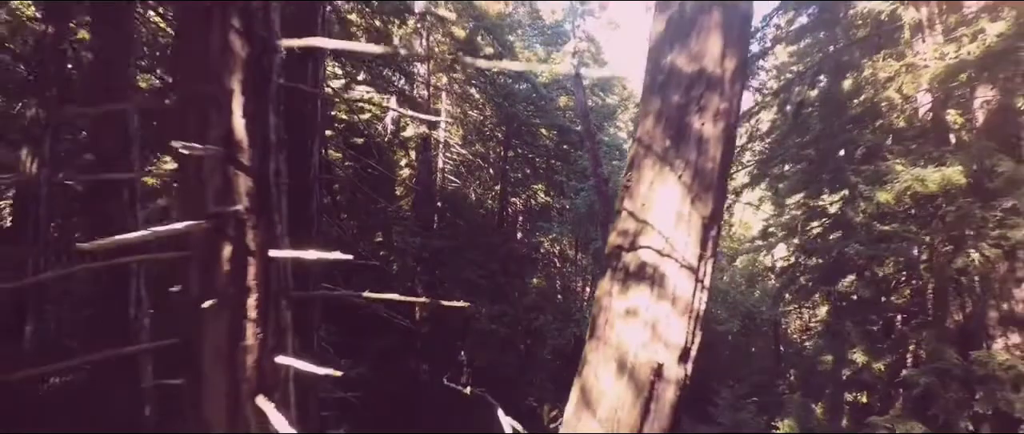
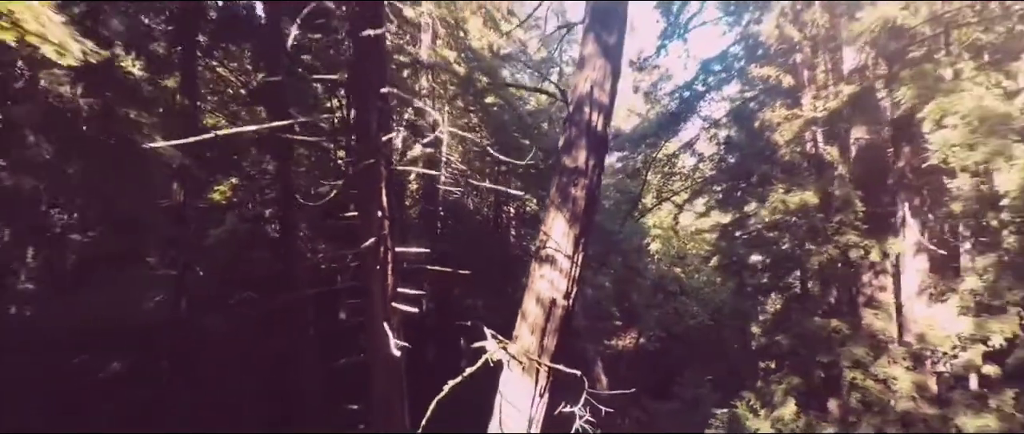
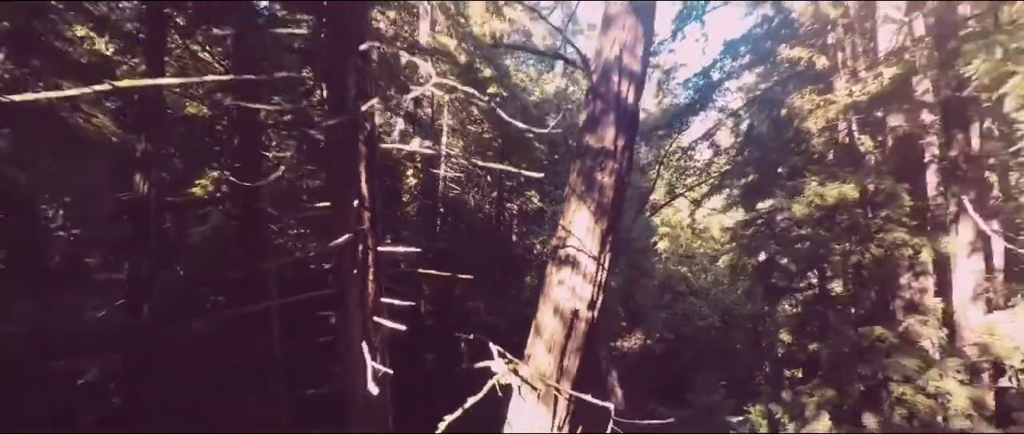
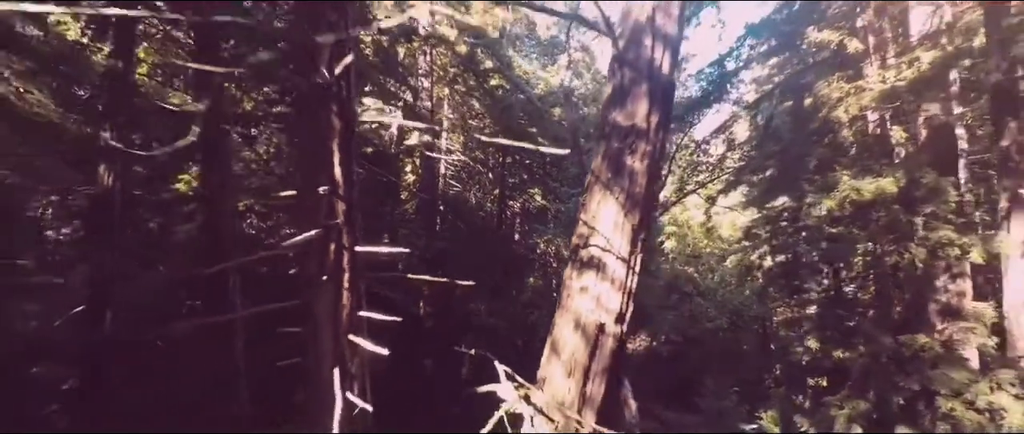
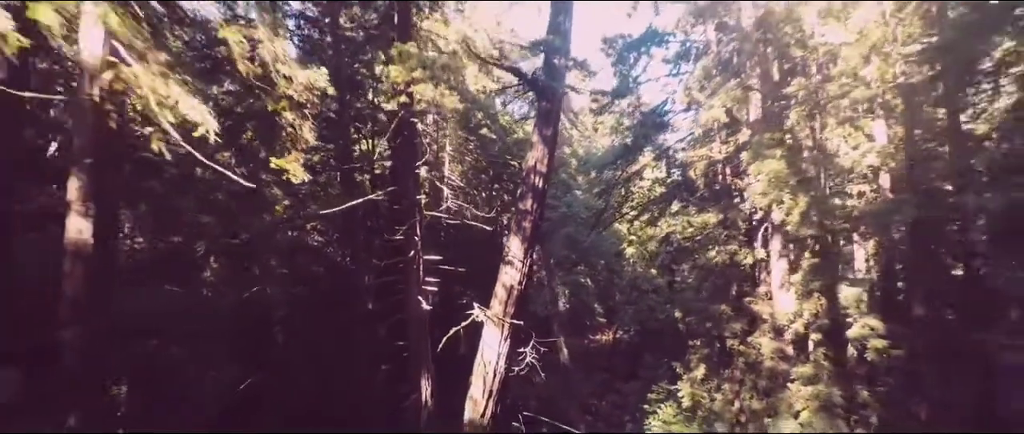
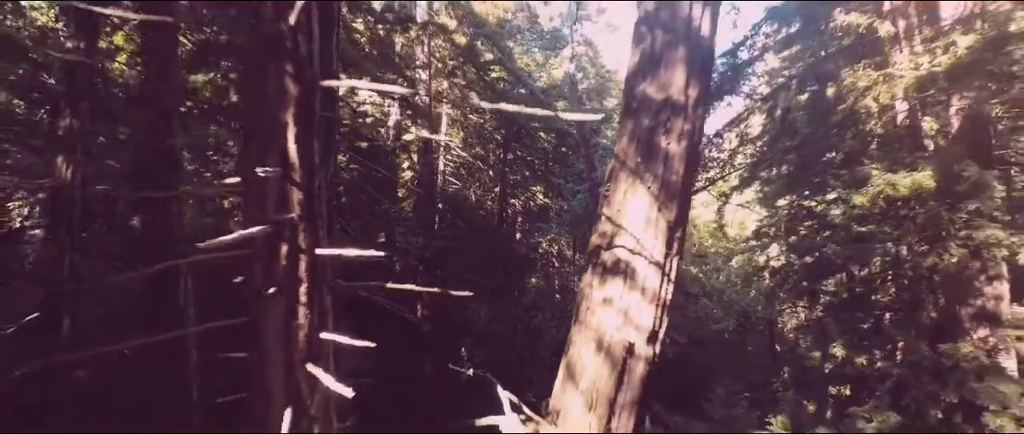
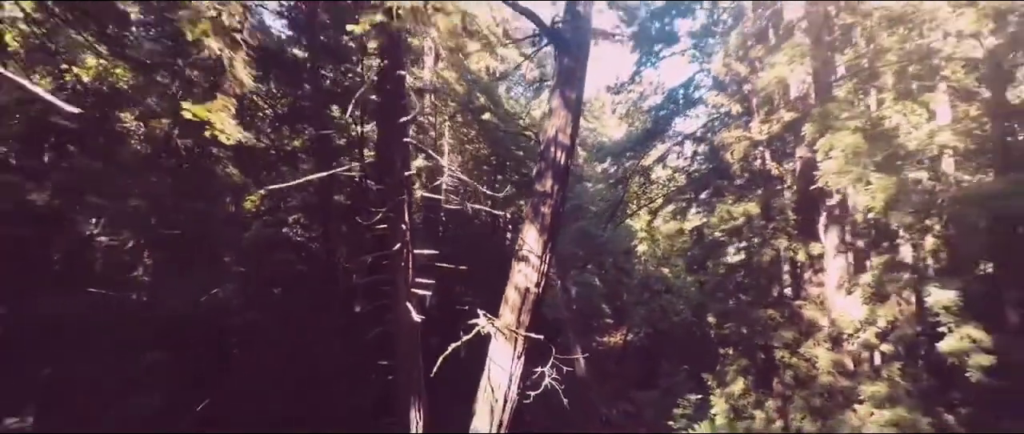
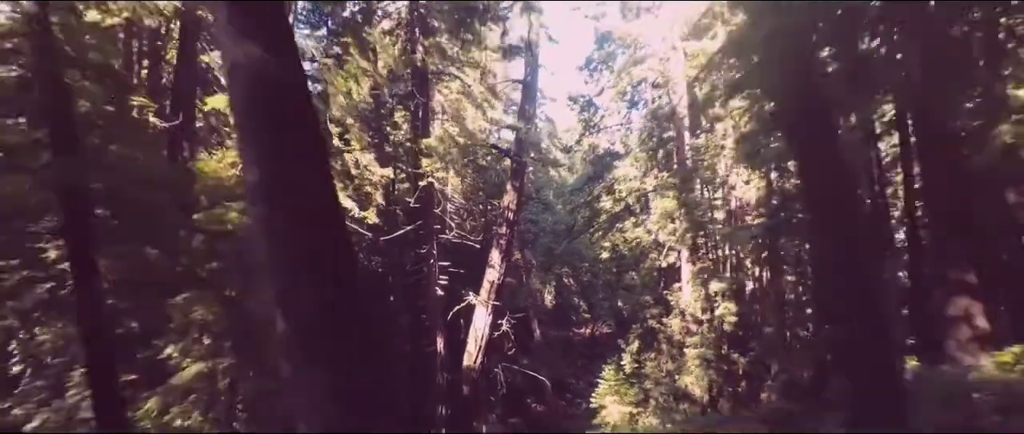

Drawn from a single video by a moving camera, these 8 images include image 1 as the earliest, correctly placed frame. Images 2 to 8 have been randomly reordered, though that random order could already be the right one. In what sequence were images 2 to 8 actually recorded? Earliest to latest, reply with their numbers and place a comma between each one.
6, 4, 3, 2, 7, 5, 8
